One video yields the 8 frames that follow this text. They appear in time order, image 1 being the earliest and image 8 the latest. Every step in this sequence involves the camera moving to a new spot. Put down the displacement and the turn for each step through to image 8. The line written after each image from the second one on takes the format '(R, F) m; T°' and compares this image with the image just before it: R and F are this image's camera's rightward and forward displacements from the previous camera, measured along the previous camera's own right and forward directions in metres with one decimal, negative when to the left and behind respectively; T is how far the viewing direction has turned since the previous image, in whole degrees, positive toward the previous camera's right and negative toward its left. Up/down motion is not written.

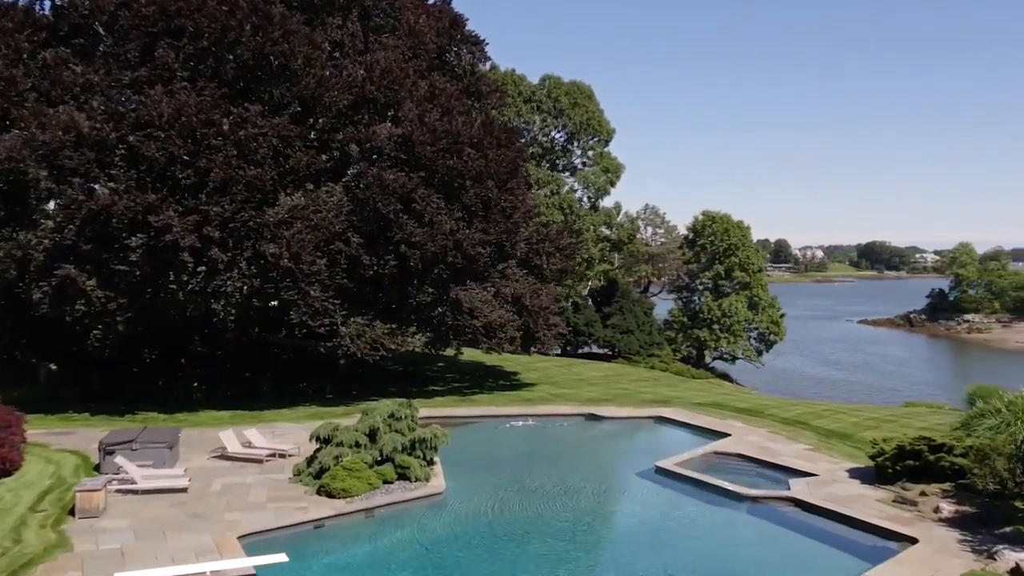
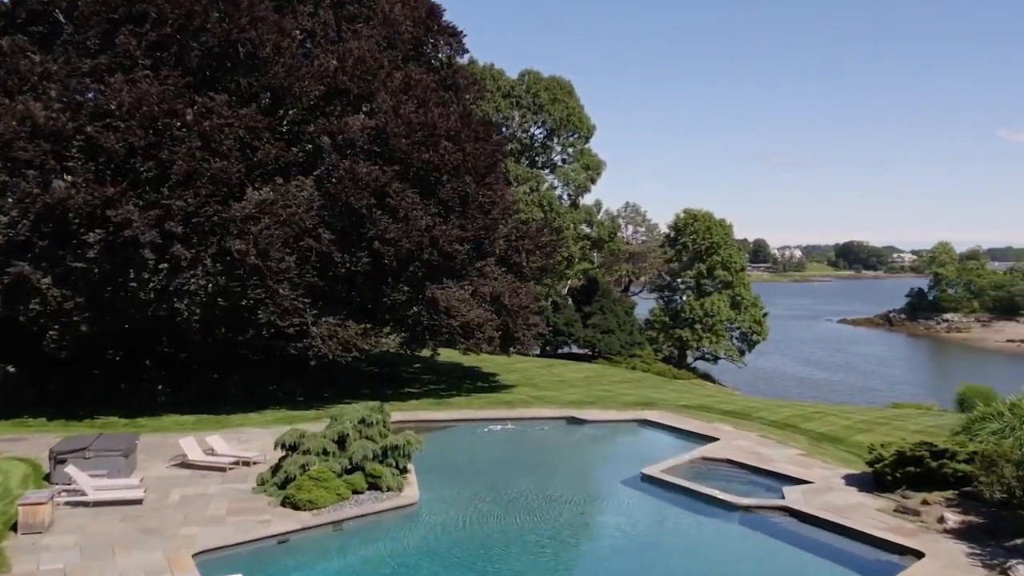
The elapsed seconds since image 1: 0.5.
(0.0, +0.8) m; +1°
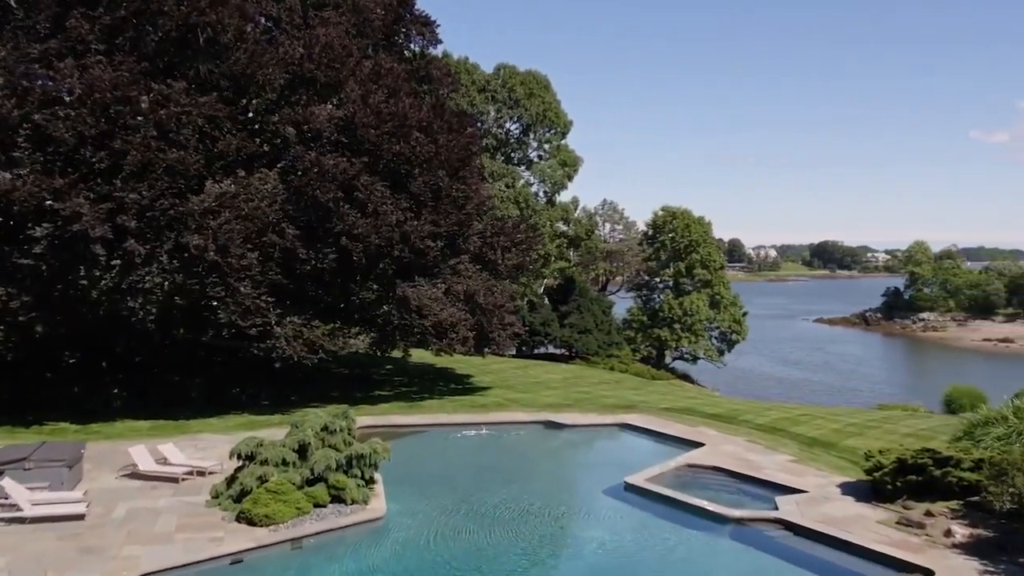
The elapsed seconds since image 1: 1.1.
(0.0, +0.9) m; +1°
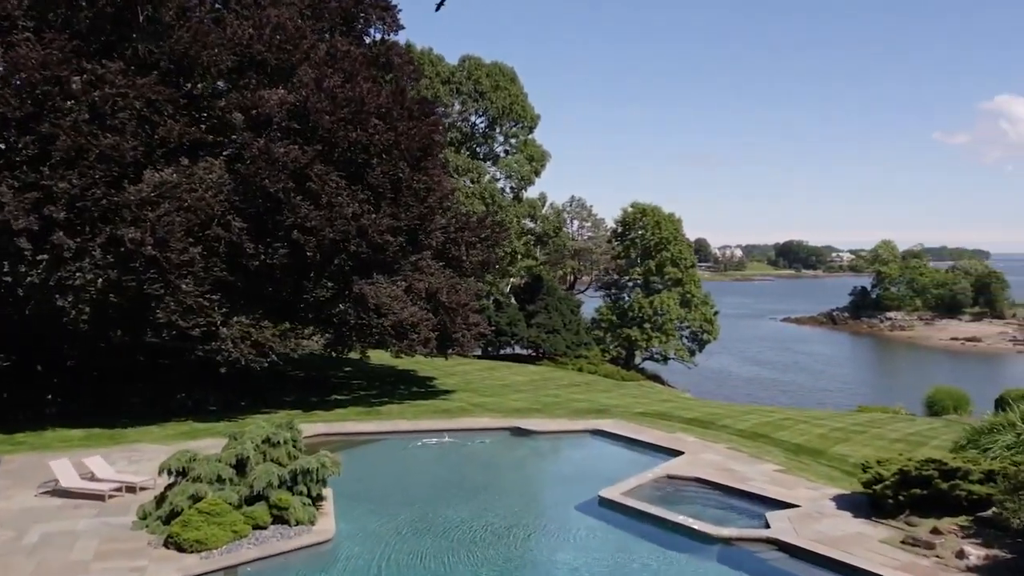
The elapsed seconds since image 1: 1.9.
(0.0, +1.2) m; +2°
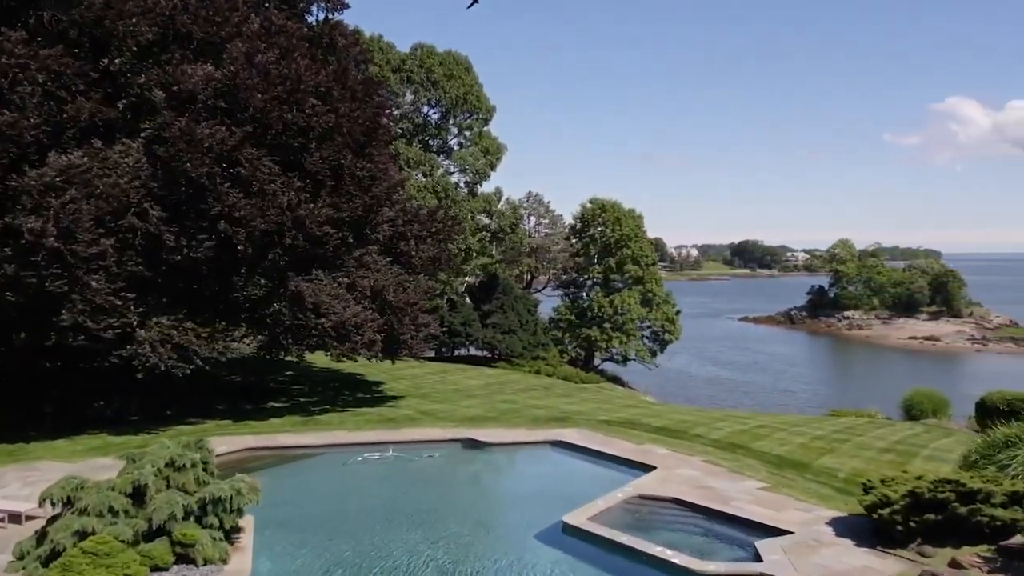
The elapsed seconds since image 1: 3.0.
(+0.1, +1.7) m; +2°
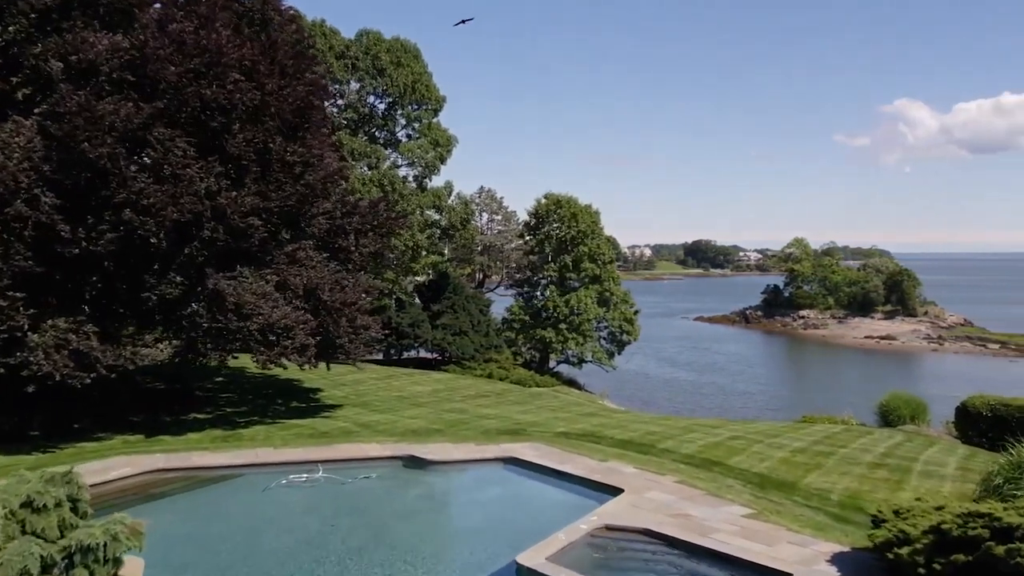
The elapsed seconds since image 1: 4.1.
(+0.1, +1.8) m; +3°
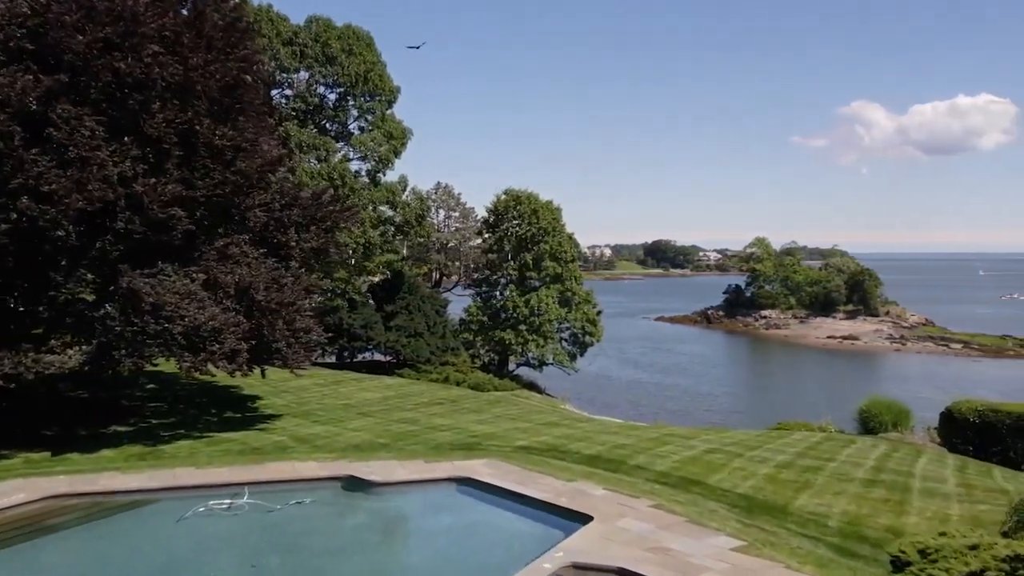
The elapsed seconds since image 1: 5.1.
(+0.1, +1.6) m; +2°
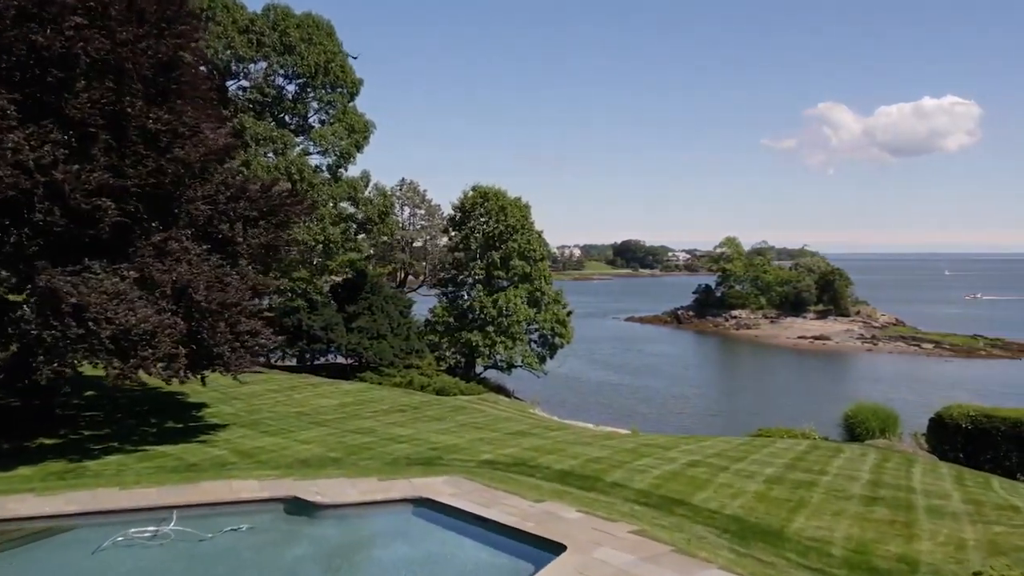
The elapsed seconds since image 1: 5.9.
(+0.1, +1.3) m; +2°
